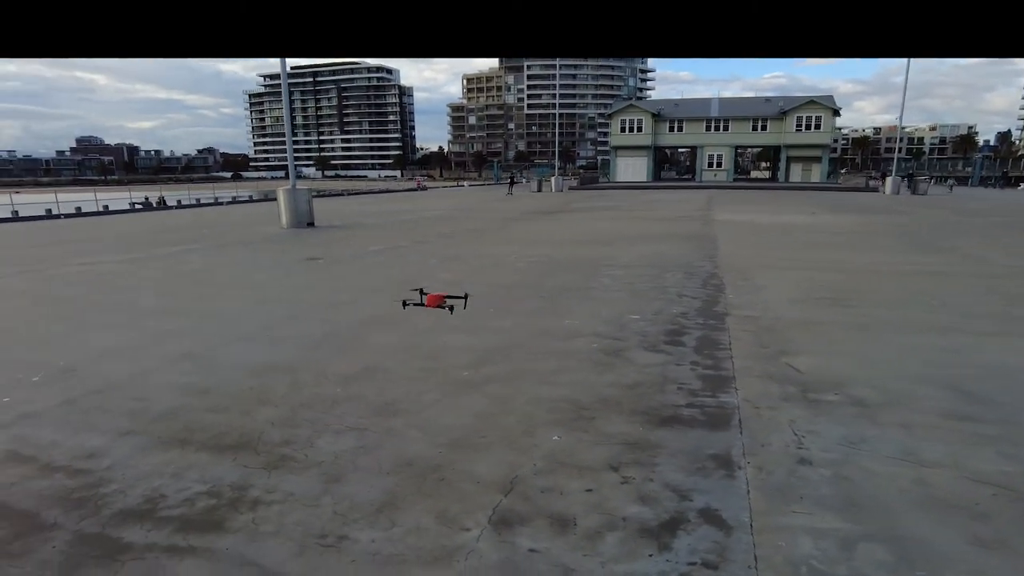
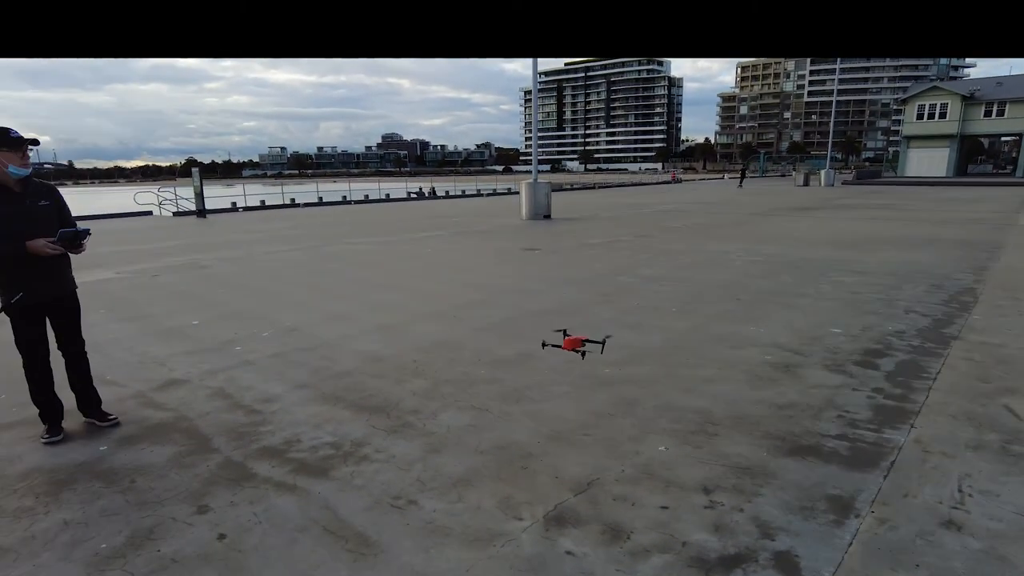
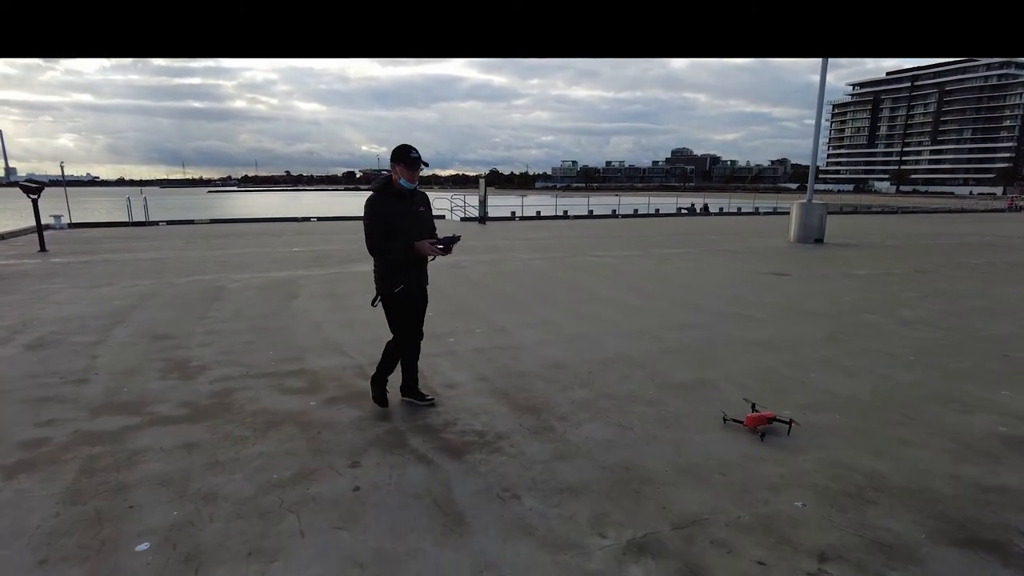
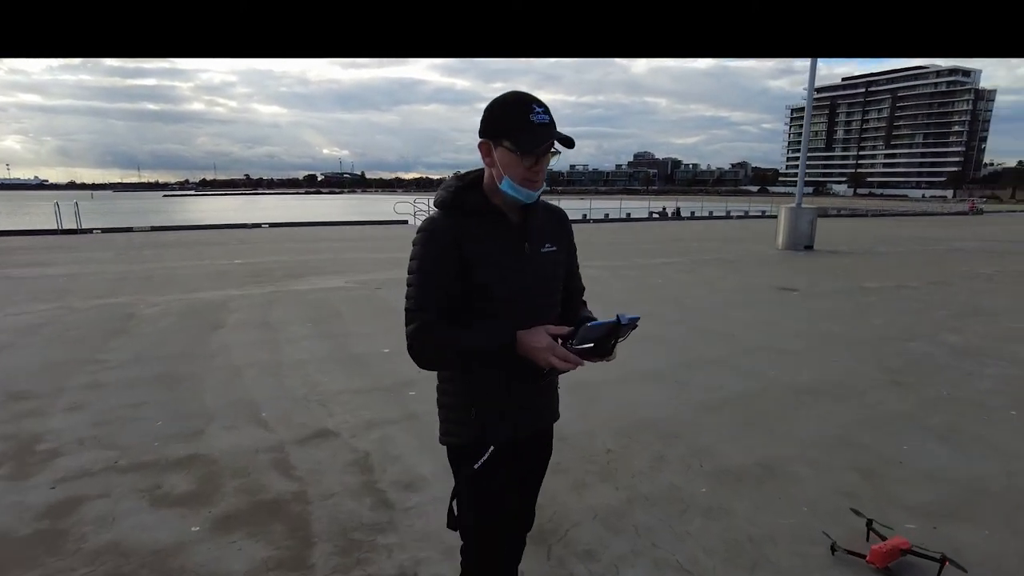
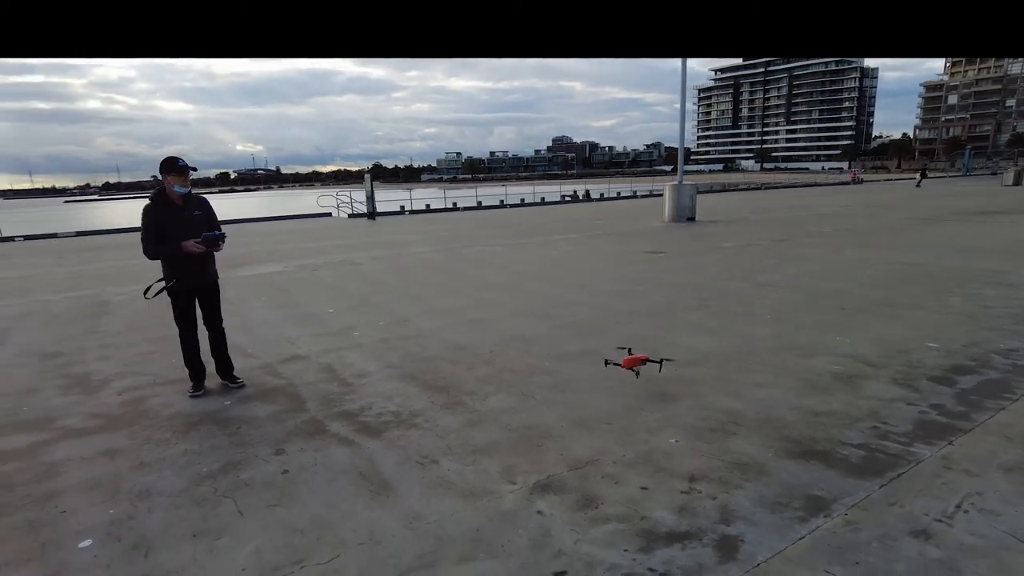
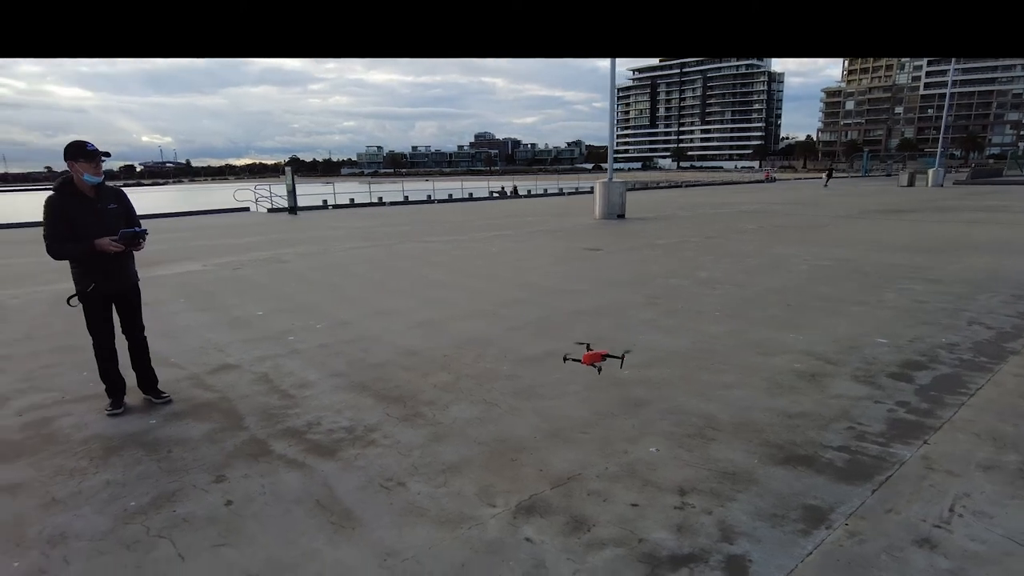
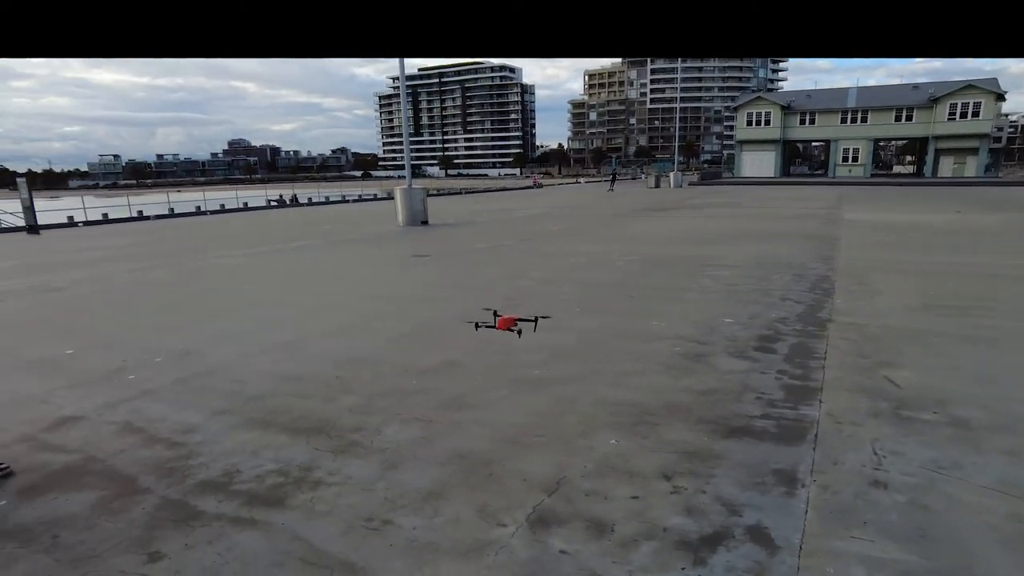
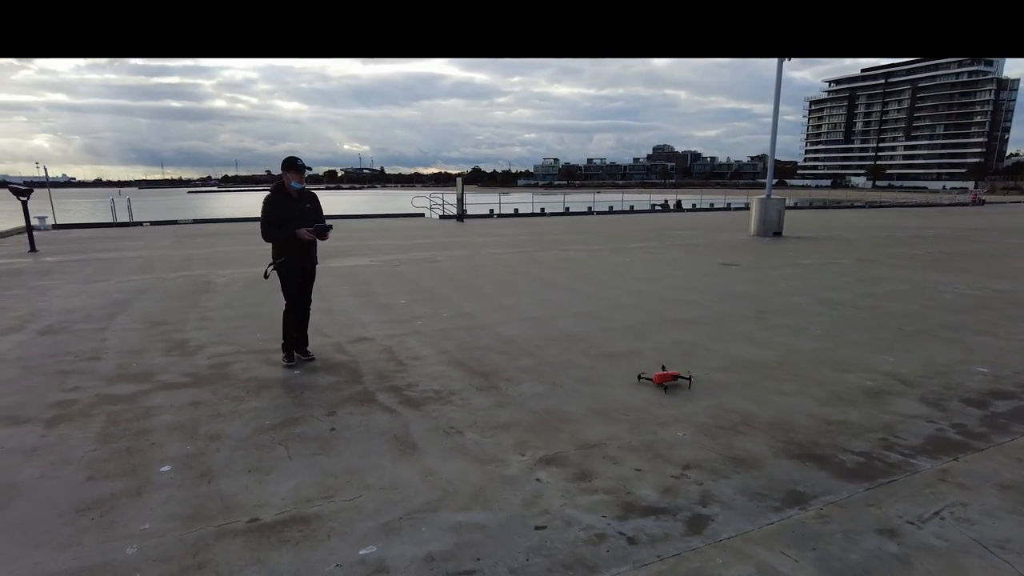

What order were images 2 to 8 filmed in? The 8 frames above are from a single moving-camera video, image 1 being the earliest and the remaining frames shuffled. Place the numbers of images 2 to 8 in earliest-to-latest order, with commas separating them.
7, 2, 6, 5, 8, 3, 4
